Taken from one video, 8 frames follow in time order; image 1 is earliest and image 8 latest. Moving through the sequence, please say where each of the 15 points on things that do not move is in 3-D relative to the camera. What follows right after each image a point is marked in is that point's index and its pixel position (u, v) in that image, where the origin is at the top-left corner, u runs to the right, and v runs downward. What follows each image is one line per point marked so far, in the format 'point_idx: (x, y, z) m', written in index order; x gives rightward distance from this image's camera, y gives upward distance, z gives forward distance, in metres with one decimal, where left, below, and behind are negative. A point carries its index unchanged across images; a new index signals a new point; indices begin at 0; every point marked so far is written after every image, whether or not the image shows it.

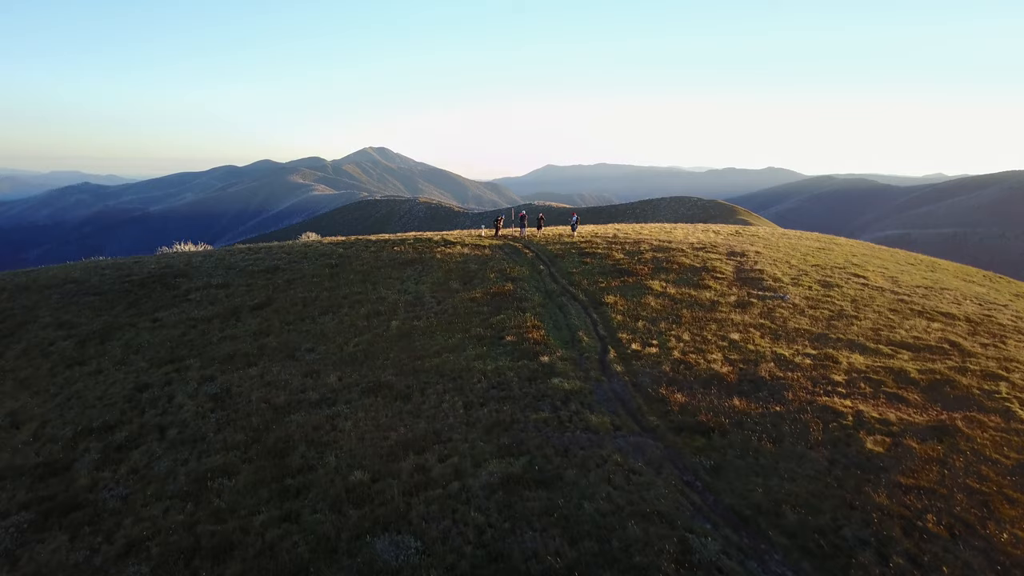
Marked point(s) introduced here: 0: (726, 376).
0: (+5.2, -2.1, +17.8) m
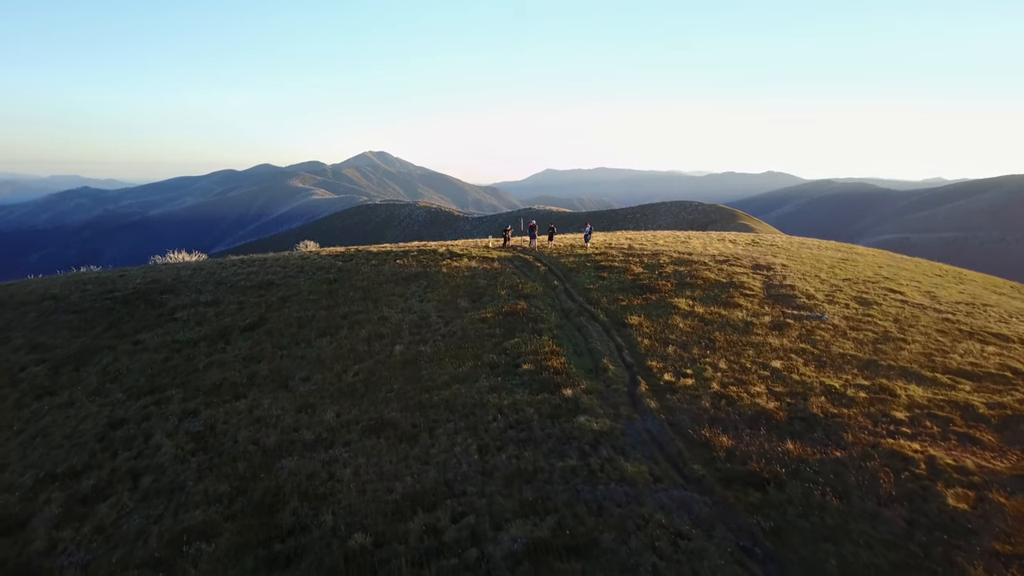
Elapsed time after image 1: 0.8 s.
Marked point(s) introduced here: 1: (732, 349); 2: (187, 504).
0: (+5.6, -2.7, +15.7) m
1: (+5.9, -1.6, +19.6) m
2: (-6.0, -4.0, +13.6) m
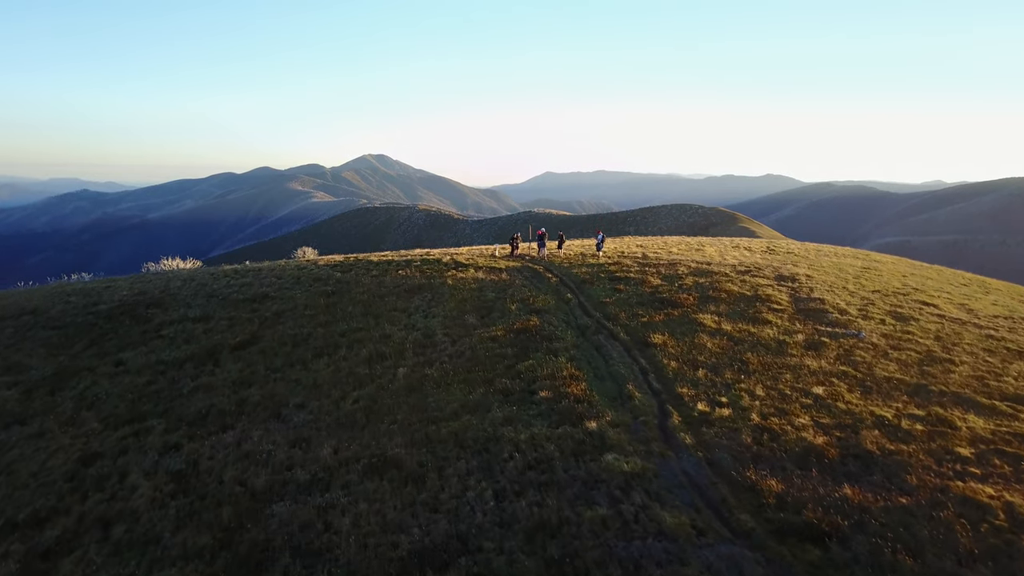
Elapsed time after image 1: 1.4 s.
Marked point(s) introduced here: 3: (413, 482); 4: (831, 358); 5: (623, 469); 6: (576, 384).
0: (+6.0, -3.1, +14.0) m
1: (+6.2, -2.1, +17.9) m
2: (-5.7, -4.4, +11.9) m
3: (-1.8, -3.6, +13.5) m
4: (+8.3, -1.8, +19.1) m
5: (+2.0, -3.3, +13.3) m
6: (+1.5, -2.2, +16.8) m
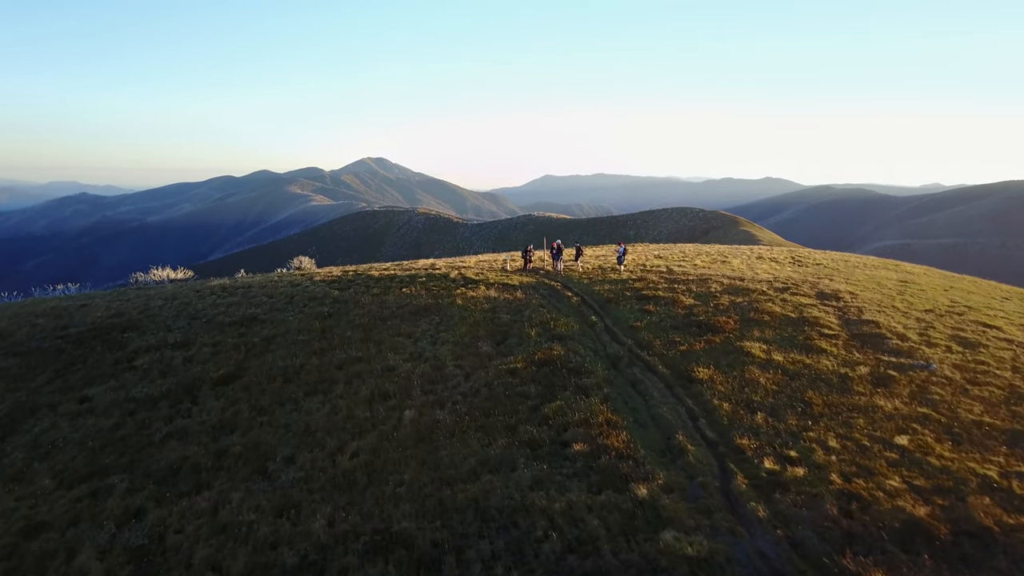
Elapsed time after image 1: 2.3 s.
0: (+6.5, -3.7, +11.4) m
1: (+6.8, -2.7, +15.3) m
2: (-5.1, -5.0, +9.3) m
3: (-1.3, -4.2, +10.9) m
4: (+8.9, -2.4, +16.5) m
5: (+2.6, -3.9, +10.7) m
6: (+2.0, -2.8, +14.2) m
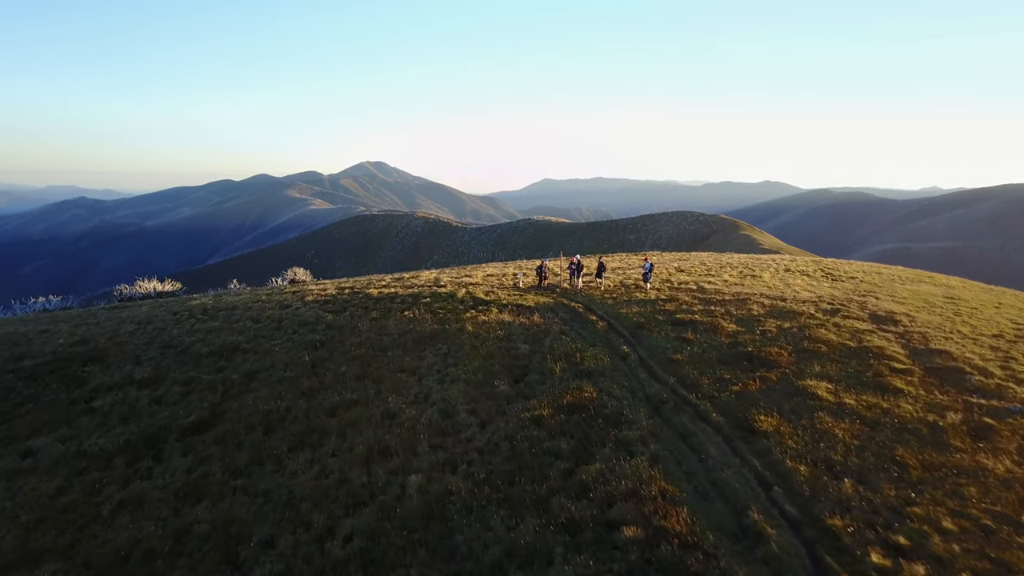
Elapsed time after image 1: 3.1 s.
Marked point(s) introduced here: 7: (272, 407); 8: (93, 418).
0: (+7.1, -4.3, +8.6) m
1: (+7.3, -3.3, +12.4) m
2: (-4.6, -5.7, +6.4) m
3: (-0.7, -4.8, +8.0) m
4: (+9.4, -3.1, +13.7) m
5: (+3.1, -4.5, +7.9) m
6: (+2.5, -3.5, +11.4) m
7: (-5.3, -2.6, +16.2) m
8: (-9.4, -2.9, +16.5) m
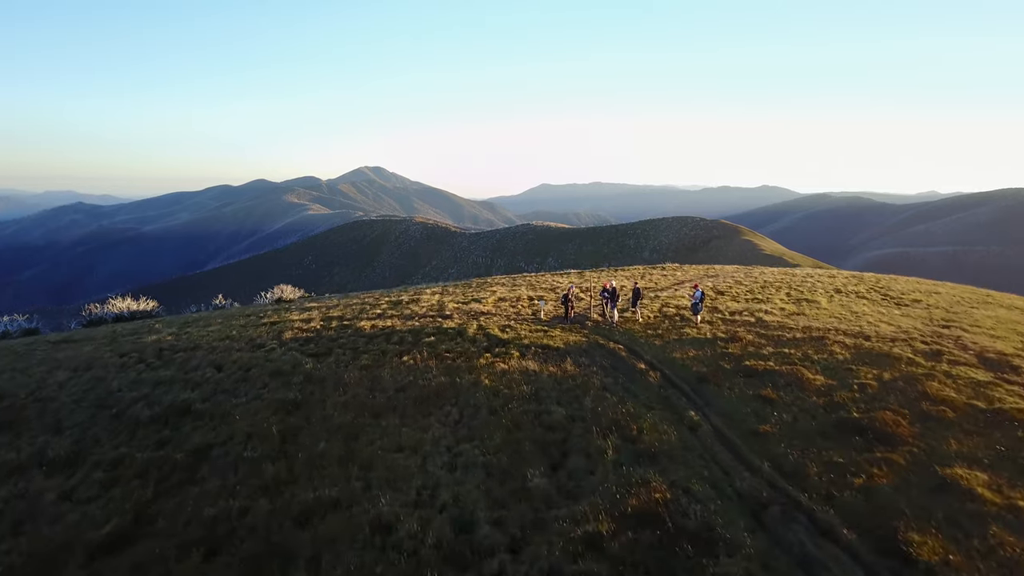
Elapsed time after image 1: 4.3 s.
0: (+7.7, -5.2, +4.1) m
1: (+7.9, -4.2, +8.0) m
2: (-3.9, -6.5, +1.9) m
3: (-0.1, -5.7, +3.5) m
4: (+10.0, -4.0, +9.2) m
5: (+3.7, -5.4, +3.4) m
6: (+3.2, -4.4, +6.9) m
7: (-4.7, -3.5, +11.7) m
8: (-8.8, -3.8, +12.0) m
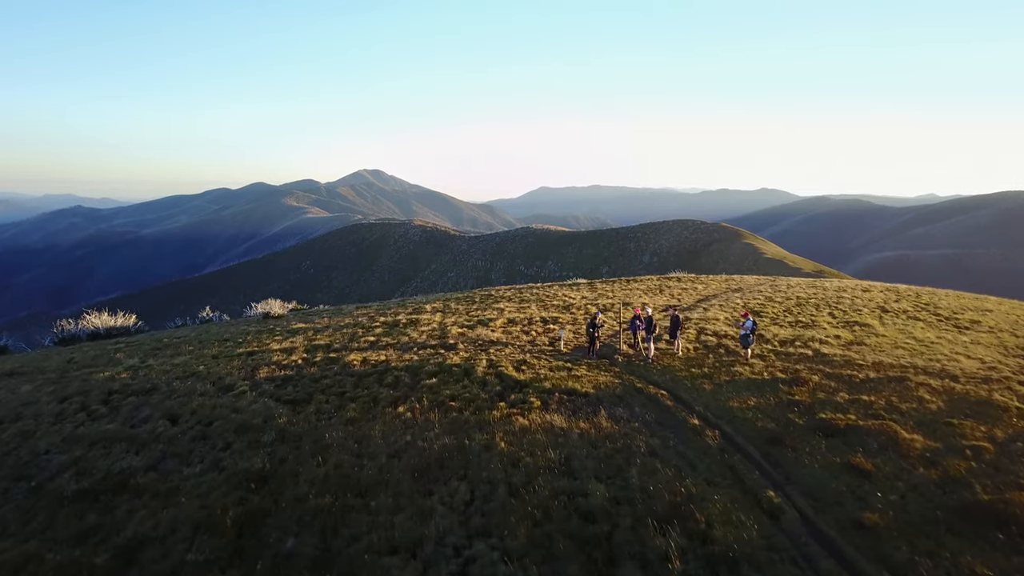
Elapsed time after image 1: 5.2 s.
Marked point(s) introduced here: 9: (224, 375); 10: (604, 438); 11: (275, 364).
0: (+8.1, -5.8, +0.8) m
1: (+8.4, -4.9, +4.7) m
2: (-3.5, -7.1, -1.4) m
3: (+0.3, -6.3, +0.2) m
4: (+10.5, -4.6, +5.9) m
5: (+4.2, -6.0, +0.1) m
6: (+3.6, -5.0, +3.6) m
7: (-4.2, -4.2, +8.4) m
8: (-8.4, -4.5, +8.7) m
9: (-7.2, -2.1, +18.4) m
10: (+1.7, -2.7, +13.3) m
11: (-6.3, -2.0, +19.5) m
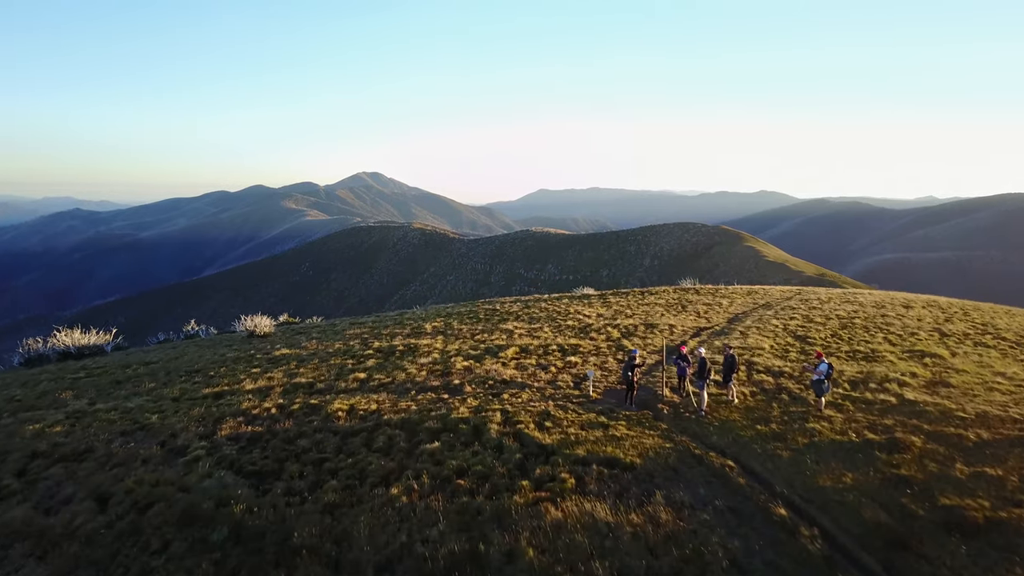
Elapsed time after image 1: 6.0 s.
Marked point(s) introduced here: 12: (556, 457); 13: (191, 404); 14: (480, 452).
0: (+8.6, -6.5, -2.5) m
1: (+8.8, -5.5, +1.3) m
2: (-3.1, -7.8, -4.8) m
3: (+0.8, -6.9, -3.2) m
4: (+10.9, -5.3, +2.6) m
5: (+4.6, -6.6, -3.3) m
6: (+4.0, -5.7, +0.2) m
7: (-3.8, -4.9, +5.1) m
8: (-8.0, -5.2, +5.3) m
9: (-6.8, -2.9, +15.0) m
10: (+2.1, -3.4, +9.9) m
11: (-5.9, -2.7, +16.1) m
12: (+0.7, -2.9, +12.5) m
13: (-7.6, -2.7, +17.6) m
14: (-0.5, -2.8, +12.8) m
